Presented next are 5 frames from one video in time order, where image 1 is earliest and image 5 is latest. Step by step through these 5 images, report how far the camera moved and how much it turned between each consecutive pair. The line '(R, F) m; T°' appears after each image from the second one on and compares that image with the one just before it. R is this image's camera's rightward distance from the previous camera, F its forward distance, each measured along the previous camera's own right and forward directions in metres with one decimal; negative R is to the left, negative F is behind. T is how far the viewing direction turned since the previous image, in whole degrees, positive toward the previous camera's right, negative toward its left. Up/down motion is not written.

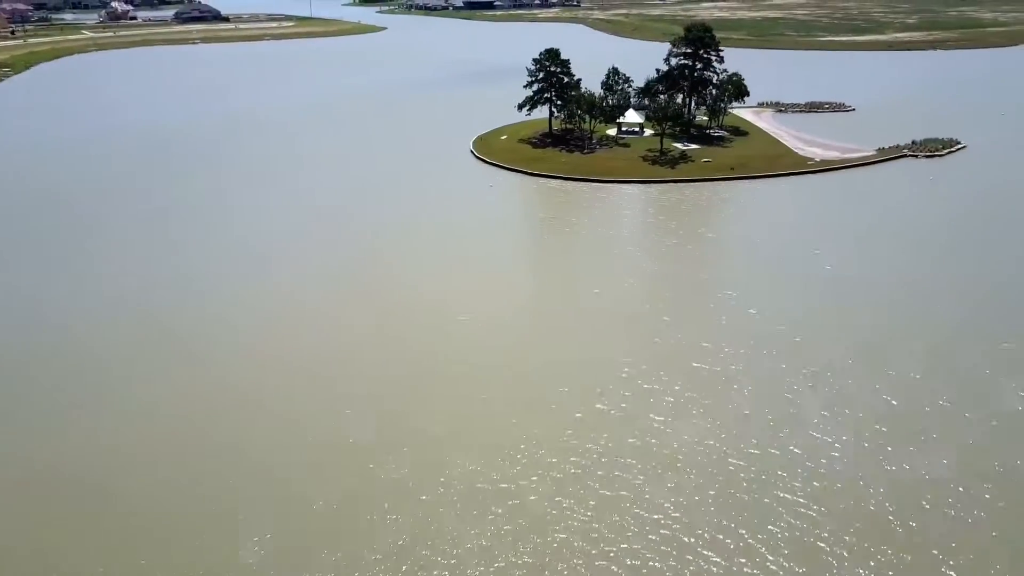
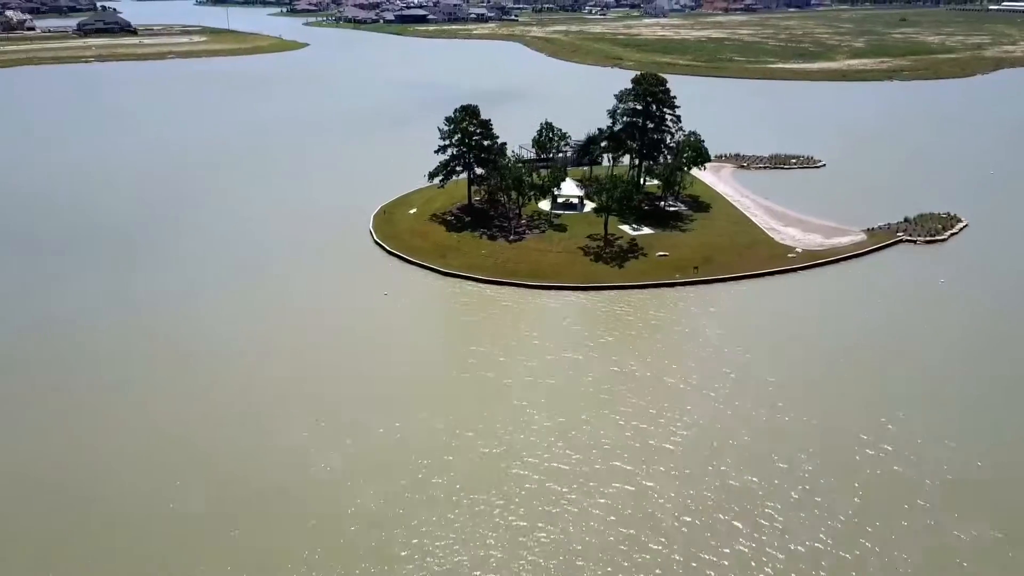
(+1.4, +8.4) m; +4°
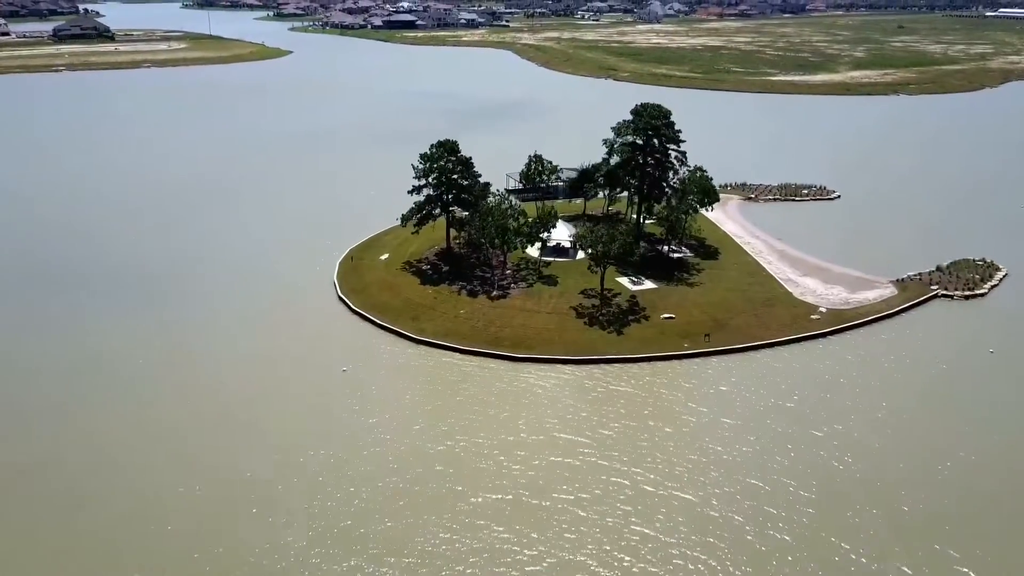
(+0.3, +4.0) m; +1°
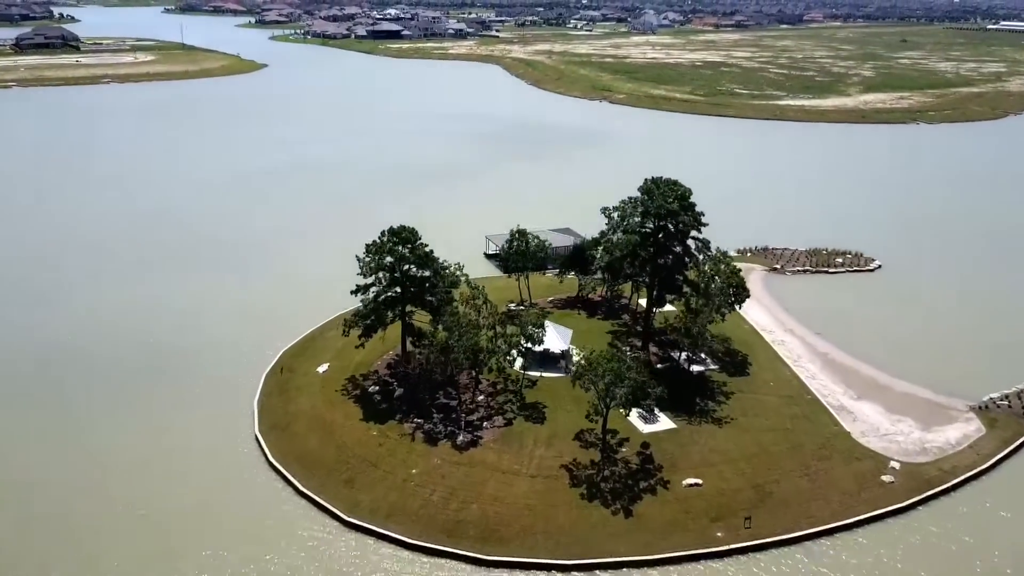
(+0.5, +6.8) m; +1°
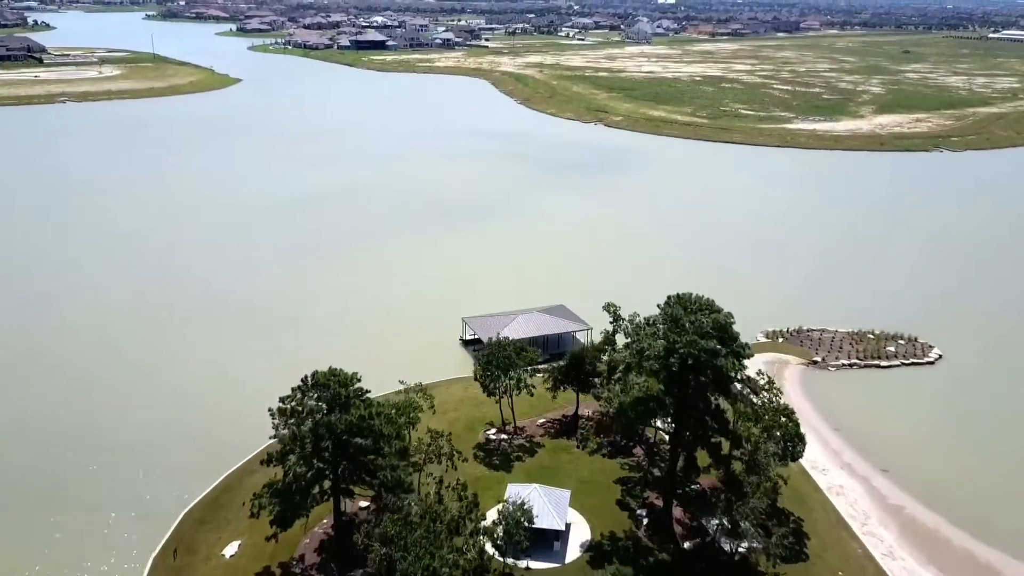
(+0.4, +6.5) m; +1°
